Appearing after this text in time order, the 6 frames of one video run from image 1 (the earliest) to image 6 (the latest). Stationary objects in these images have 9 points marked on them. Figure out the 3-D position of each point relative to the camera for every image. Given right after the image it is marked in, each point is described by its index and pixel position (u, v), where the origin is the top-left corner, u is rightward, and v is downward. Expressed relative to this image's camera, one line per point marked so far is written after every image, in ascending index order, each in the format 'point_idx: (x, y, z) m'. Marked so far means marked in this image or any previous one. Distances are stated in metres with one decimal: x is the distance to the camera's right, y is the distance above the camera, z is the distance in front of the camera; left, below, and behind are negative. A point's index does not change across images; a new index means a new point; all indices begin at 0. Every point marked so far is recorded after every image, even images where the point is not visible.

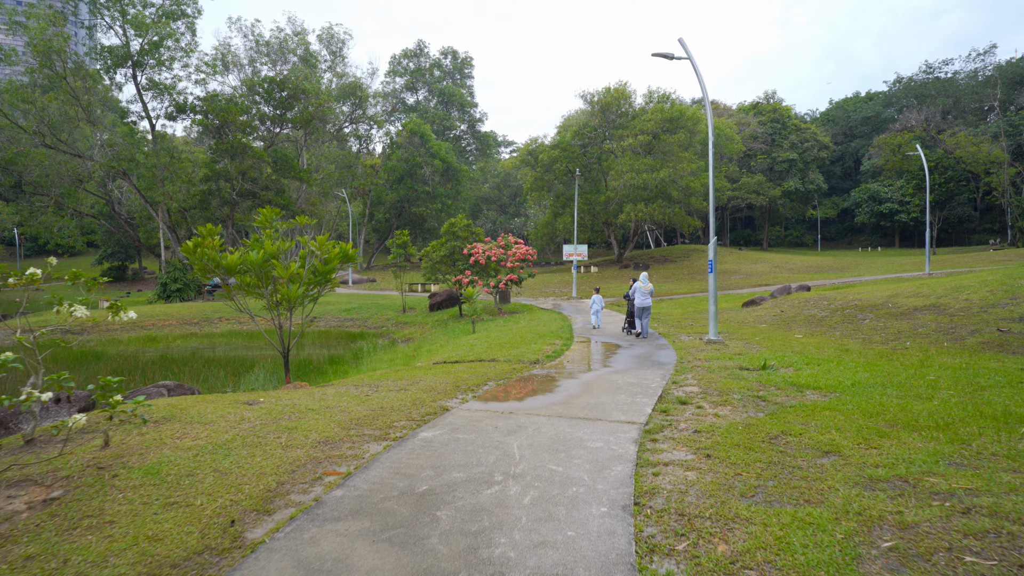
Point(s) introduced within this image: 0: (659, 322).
0: (+4.2, -0.9, +16.2) m
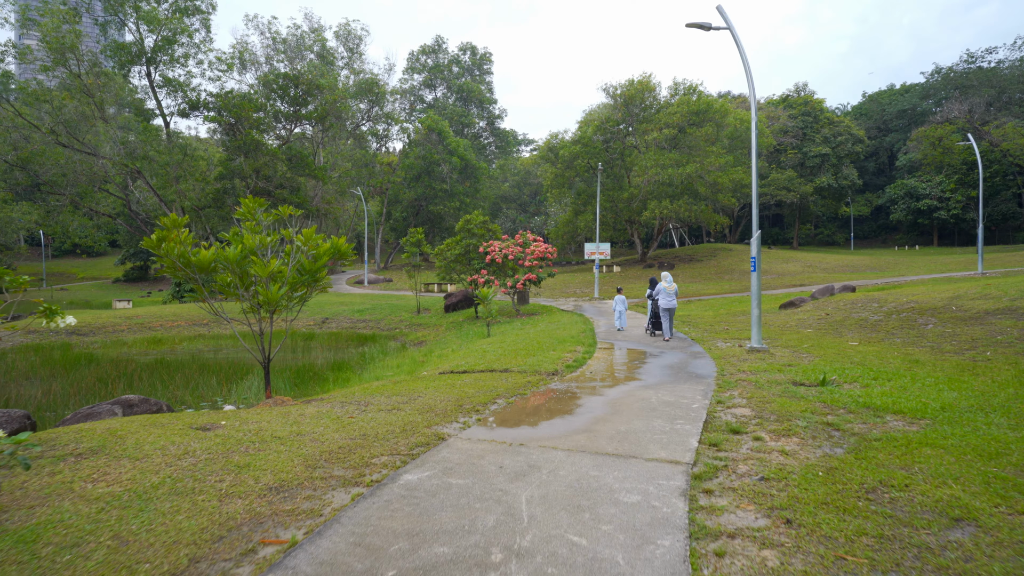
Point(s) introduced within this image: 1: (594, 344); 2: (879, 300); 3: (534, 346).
0: (+4.6, -1.0, +14.9) m
1: (+1.6, -1.1, +11.1) m
2: (+9.6, -0.3, +14.8) m
3: (+0.4, -1.1, +10.6) m
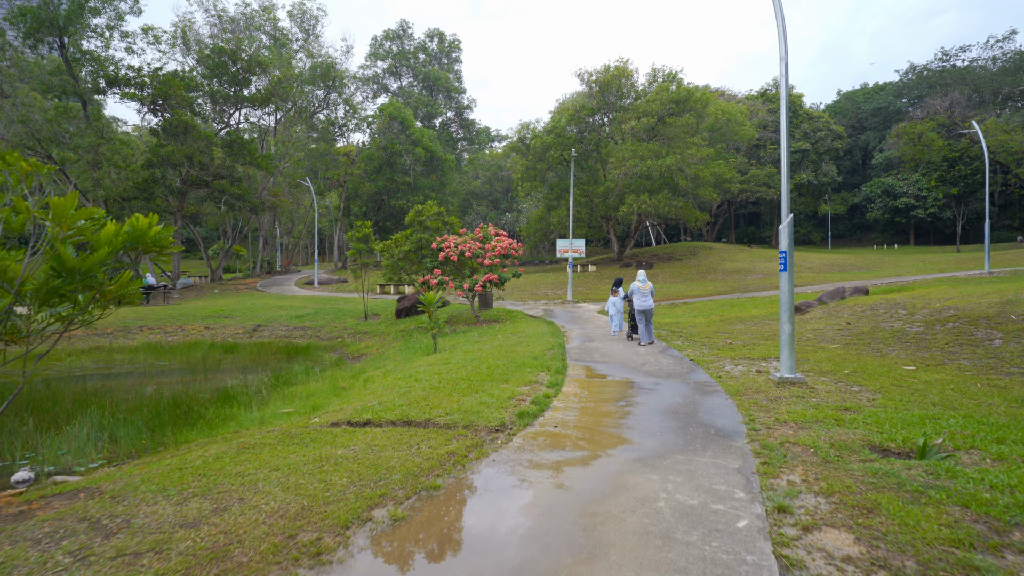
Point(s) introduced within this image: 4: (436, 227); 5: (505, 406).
0: (+3.6, -1.0, +12.2) m
1: (+0.7, -1.2, +8.3) m
2: (+8.5, -0.4, +12.3) m
3: (-0.4, -1.2, +7.8) m
4: (-2.3, +1.9, +17.5) m
5: (-0.1, -1.3, +6.0) m
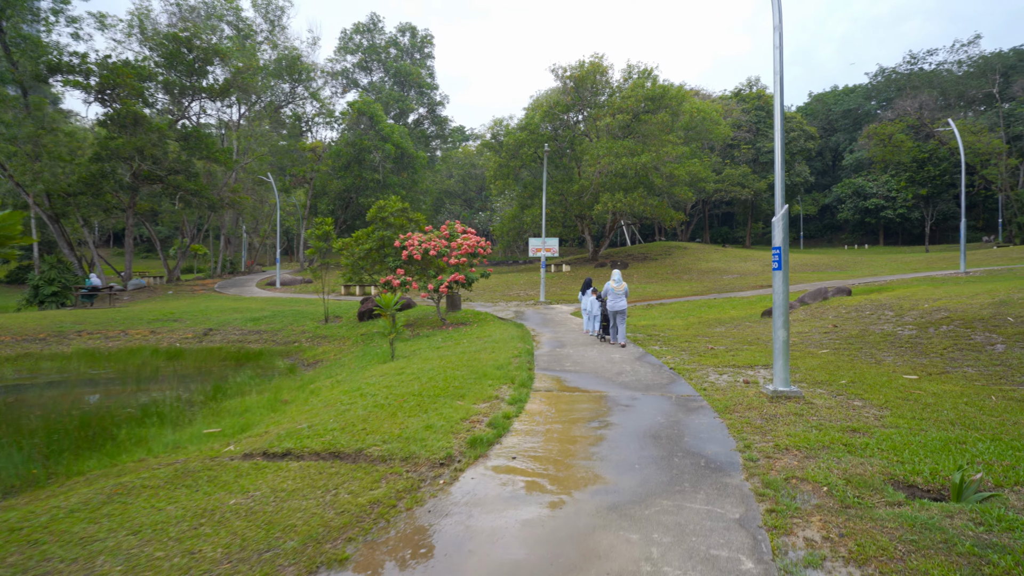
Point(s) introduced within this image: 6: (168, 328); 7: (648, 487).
0: (+2.9, -1.0, +11.4) m
1: (+0.2, -1.2, +7.4) m
2: (+7.8, -0.4, +11.7) m
3: (-0.9, -1.2, +6.8) m
4: (-3.3, +1.9, +16.4) m
5: (-0.5, -1.3, +5.1) m
6: (-11.9, -1.4, +19.6) m
7: (+0.9, -1.3, +3.8) m
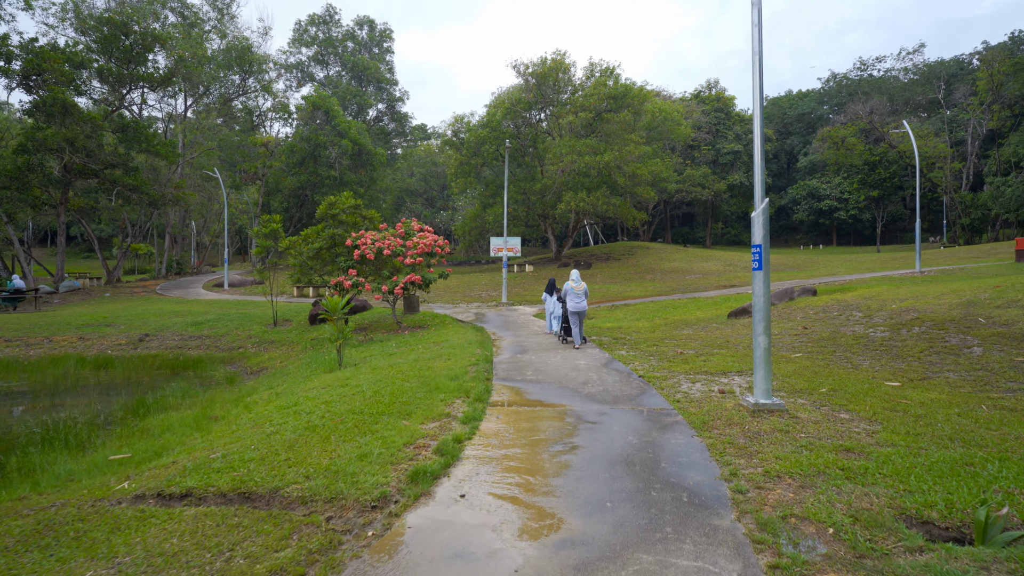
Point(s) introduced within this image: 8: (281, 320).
0: (+2.1, -1.1, +10.8) m
1: (-0.3, -1.2, +6.6) m
2: (+7.0, -0.4, +11.5) m
3: (-1.4, -1.2, +6.0) m
4: (-4.4, +1.8, +15.5) m
5: (-0.9, -1.3, +4.3) m
6: (-13.1, -1.5, +18.1) m
7: (+0.6, -1.4, +3.1) m
8: (-7.7, -1.1, +18.9) m
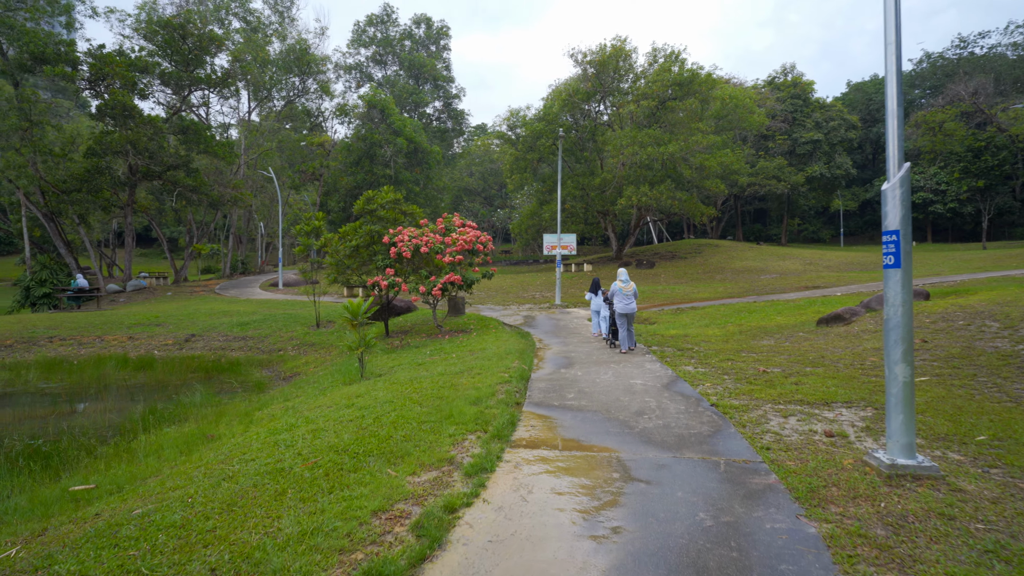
0: (+2.9, -1.1, +9.1) m
1: (0.0, -1.2, +5.2) m
2: (+7.8, -0.4, +9.2) m
3: (-1.2, -1.3, +4.7) m
4: (-3.1, +1.8, +14.4) m
5: (-0.8, -1.3, +3.0) m
6: (-11.5, -1.4, +18.0) m
7: (+0.5, -1.4, +1.6) m
8: (-6.0, -1.1, +18.2) m
